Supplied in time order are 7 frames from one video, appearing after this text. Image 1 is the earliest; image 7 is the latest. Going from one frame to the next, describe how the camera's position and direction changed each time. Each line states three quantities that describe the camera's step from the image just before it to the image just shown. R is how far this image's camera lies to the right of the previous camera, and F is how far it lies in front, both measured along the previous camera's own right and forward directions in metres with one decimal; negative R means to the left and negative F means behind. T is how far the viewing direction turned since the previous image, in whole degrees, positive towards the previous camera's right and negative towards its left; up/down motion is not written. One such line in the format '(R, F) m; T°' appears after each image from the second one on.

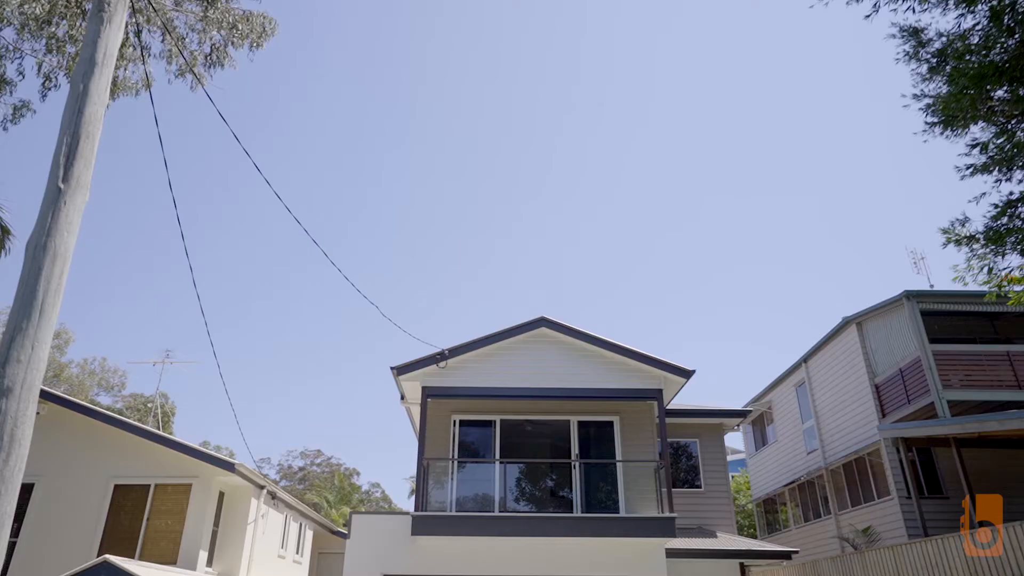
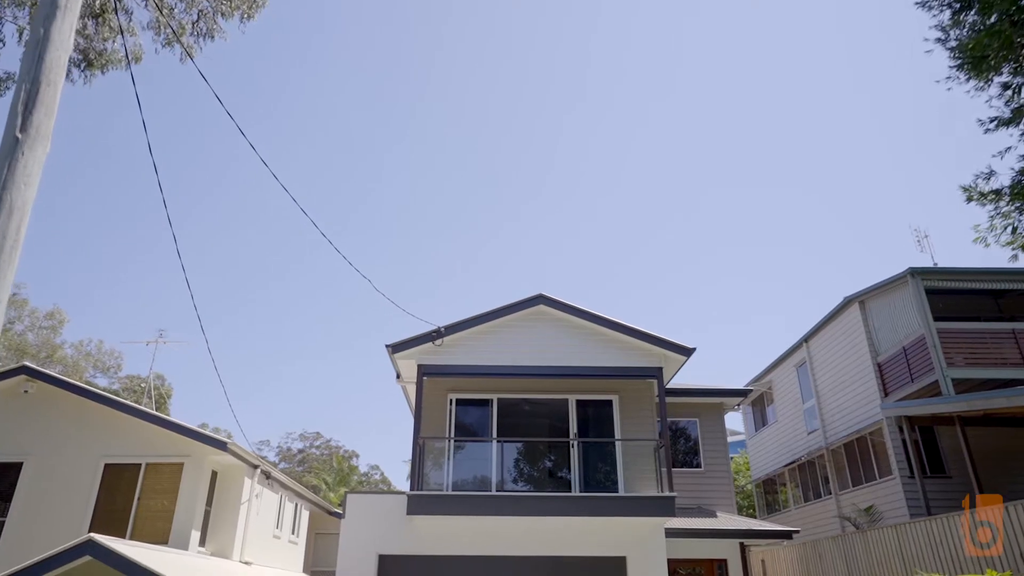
(0.0, +0.3) m; 0°
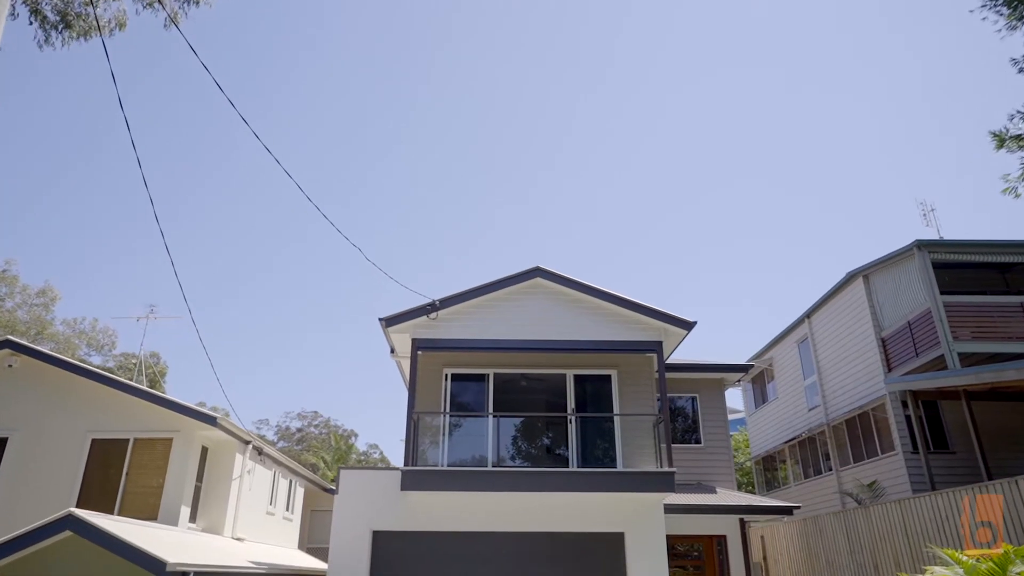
(0.0, +0.3) m; 0°
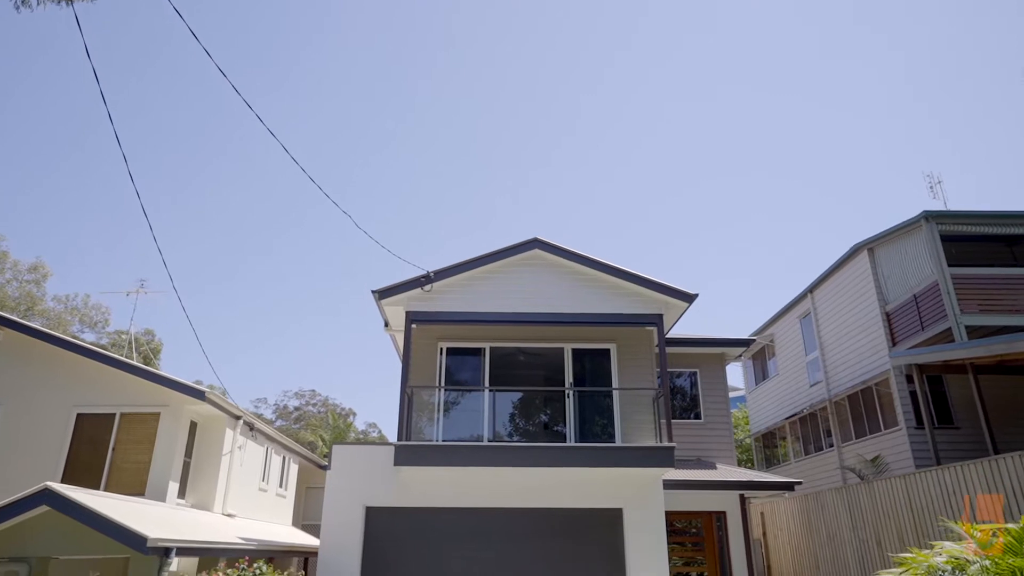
(+0.1, +0.3) m; 0°
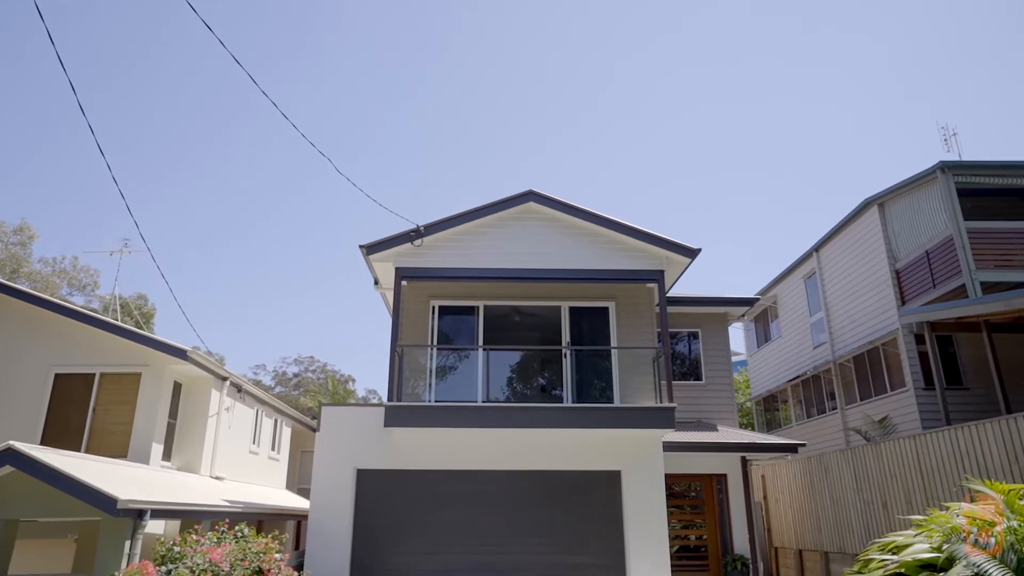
(+0.1, +0.5) m; 0°
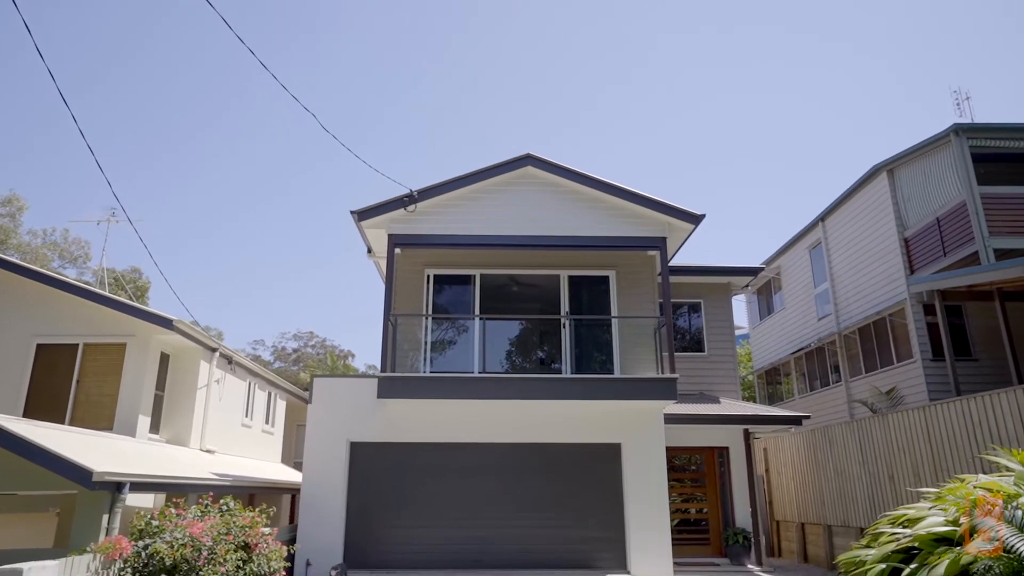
(0.0, +0.4) m; 0°
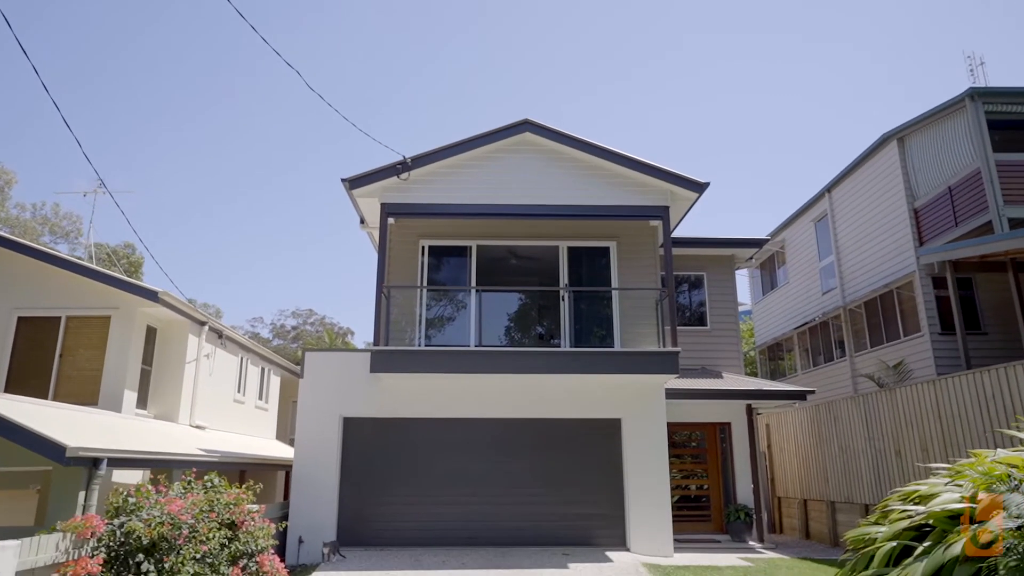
(0.0, +0.3) m; 0°
